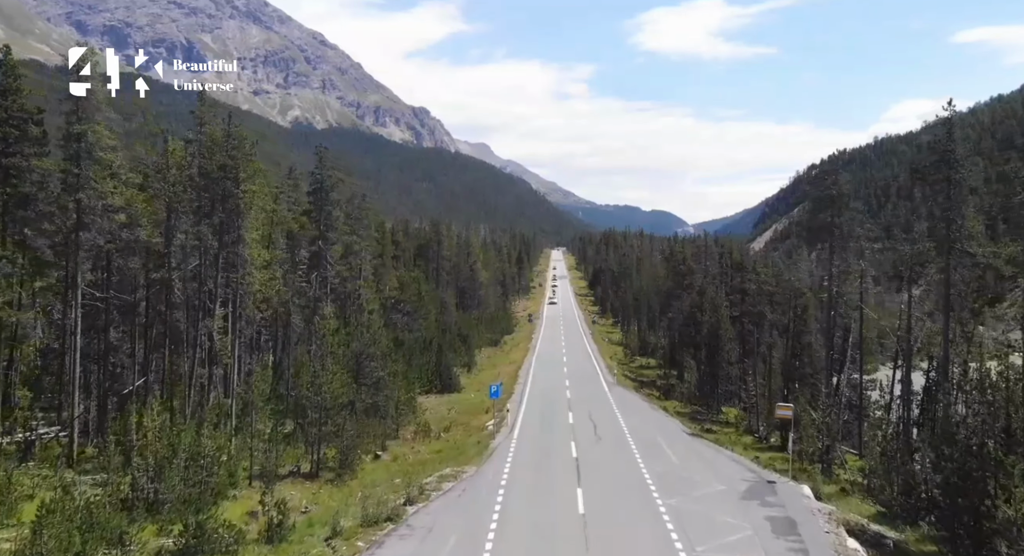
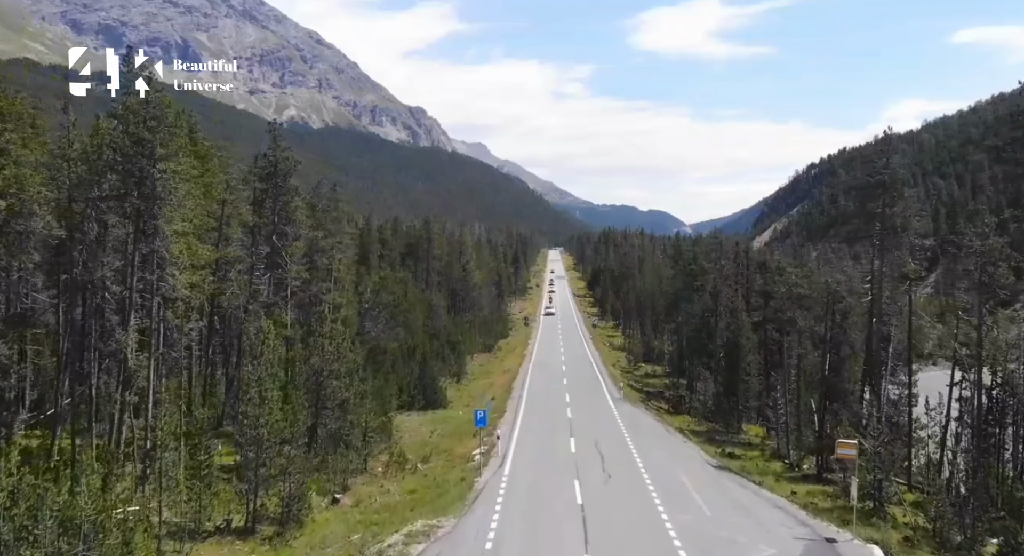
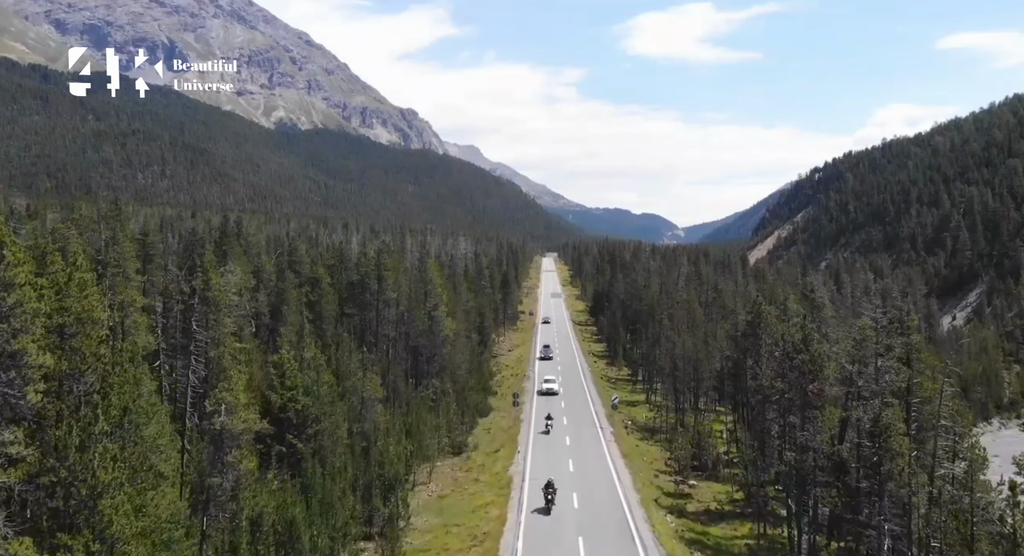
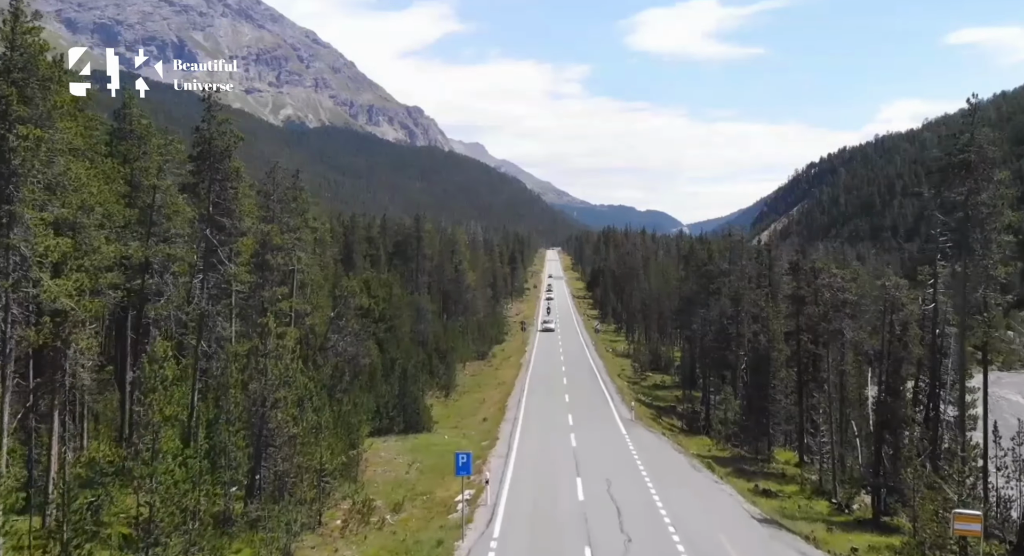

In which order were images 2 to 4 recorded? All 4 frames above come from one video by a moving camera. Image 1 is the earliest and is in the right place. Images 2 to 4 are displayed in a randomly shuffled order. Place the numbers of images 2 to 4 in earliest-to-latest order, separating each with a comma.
2, 4, 3
